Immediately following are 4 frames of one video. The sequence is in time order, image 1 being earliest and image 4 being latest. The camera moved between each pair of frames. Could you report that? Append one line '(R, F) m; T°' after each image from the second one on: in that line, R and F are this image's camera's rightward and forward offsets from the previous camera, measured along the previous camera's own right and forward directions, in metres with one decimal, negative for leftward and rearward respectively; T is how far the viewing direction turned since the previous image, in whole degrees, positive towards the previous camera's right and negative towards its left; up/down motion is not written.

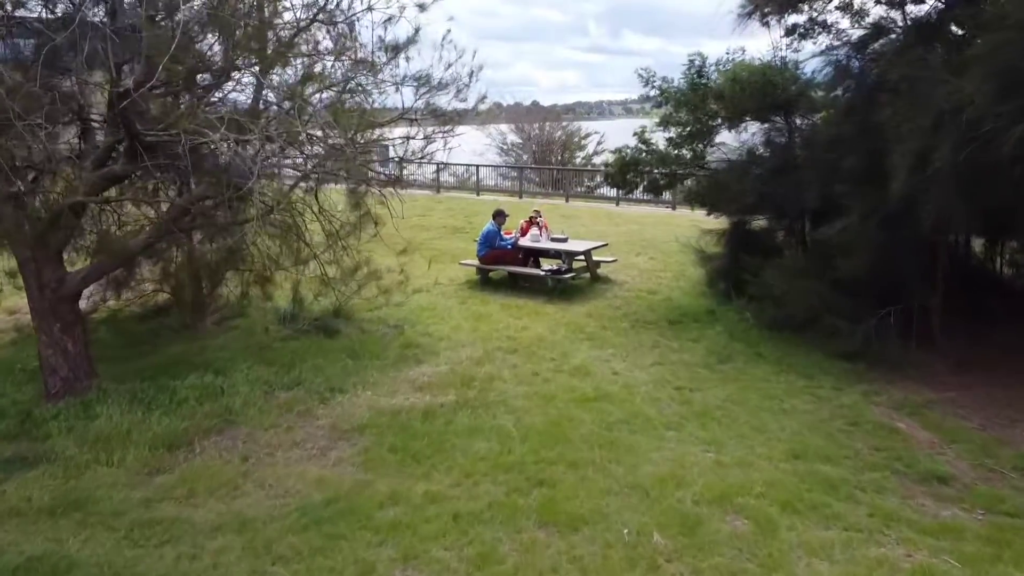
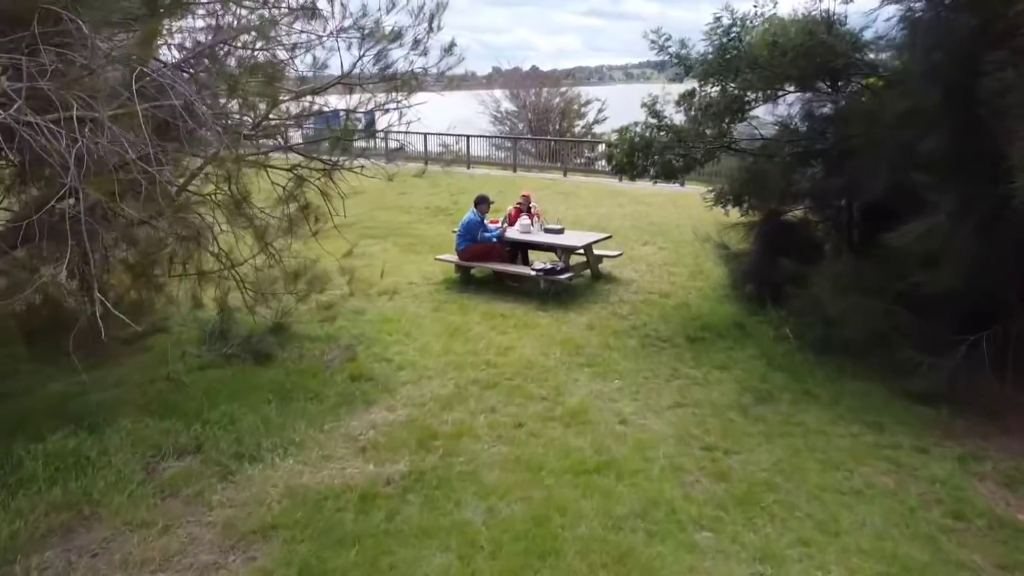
(+0.1, +1.6) m; 0°
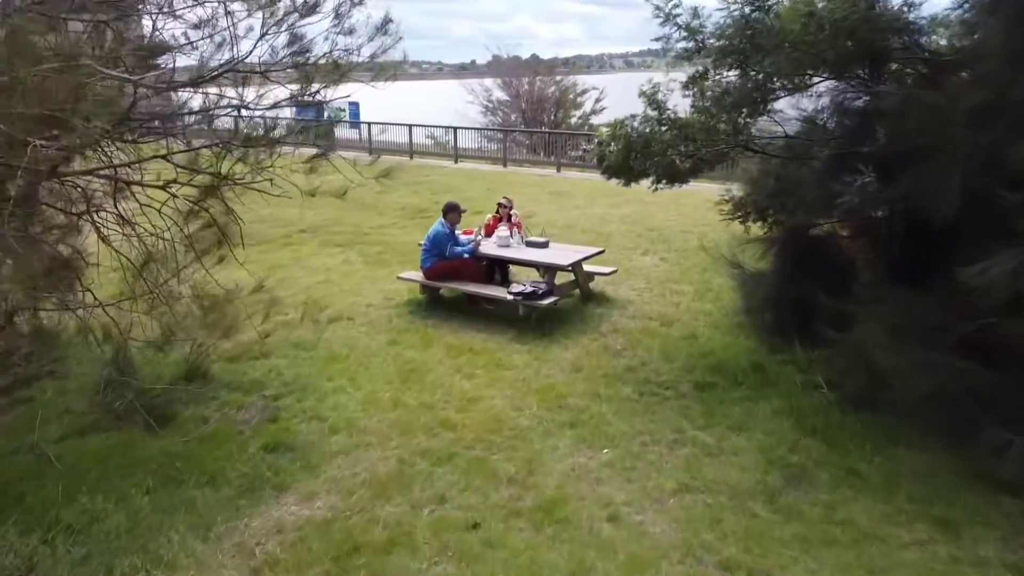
(+0.2, +1.2) m; 0°
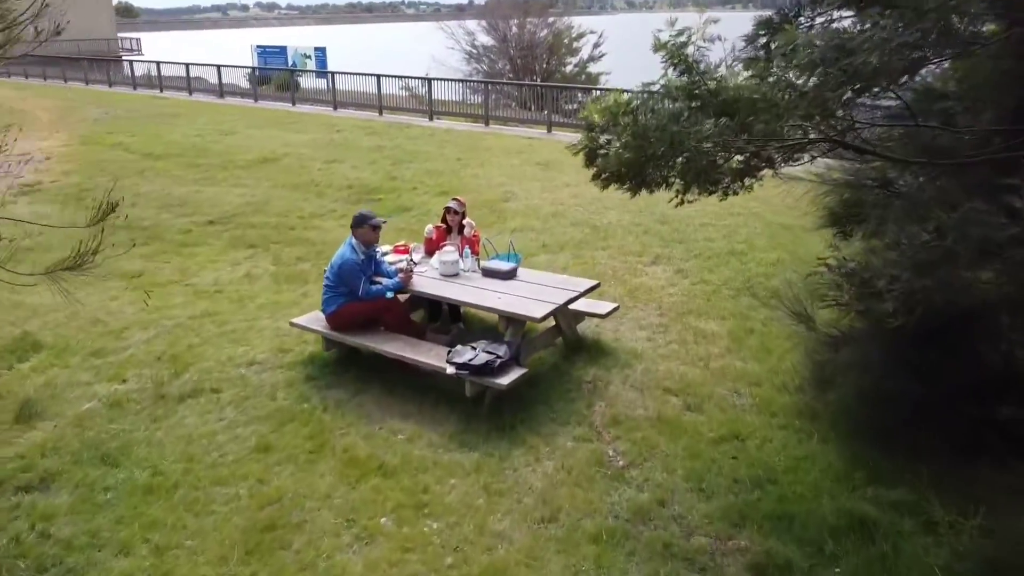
(+0.3, +2.4) m; 0°
